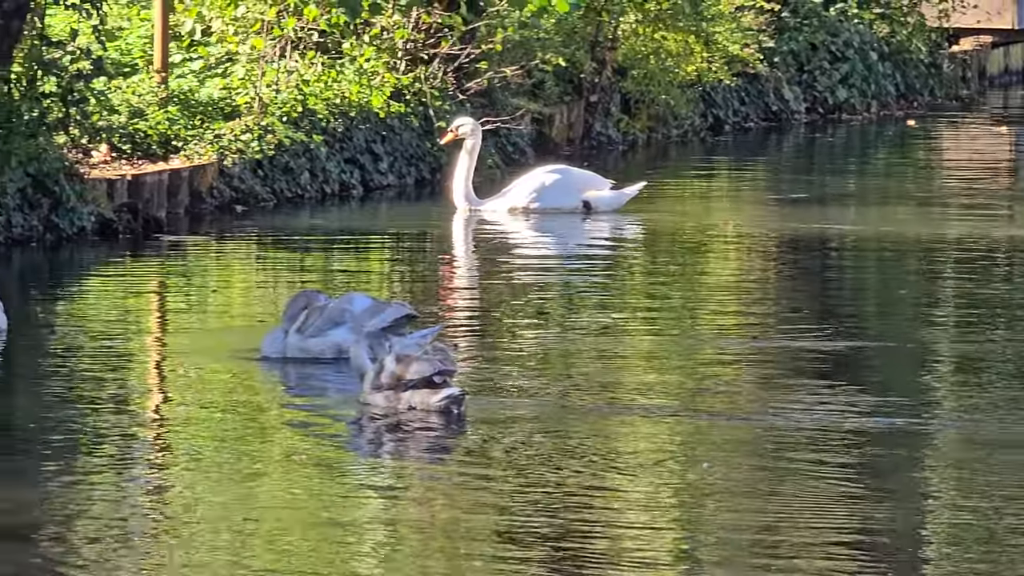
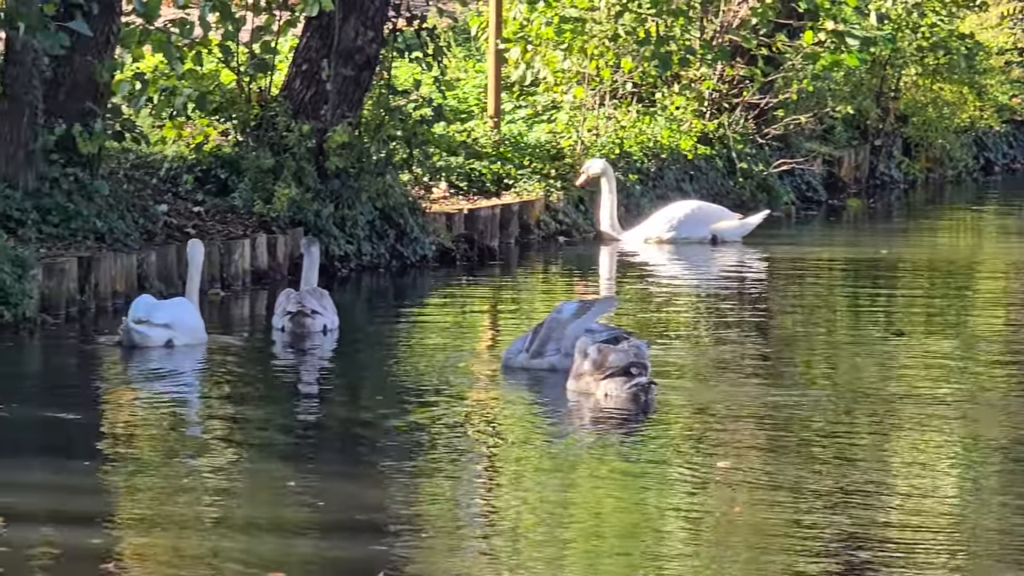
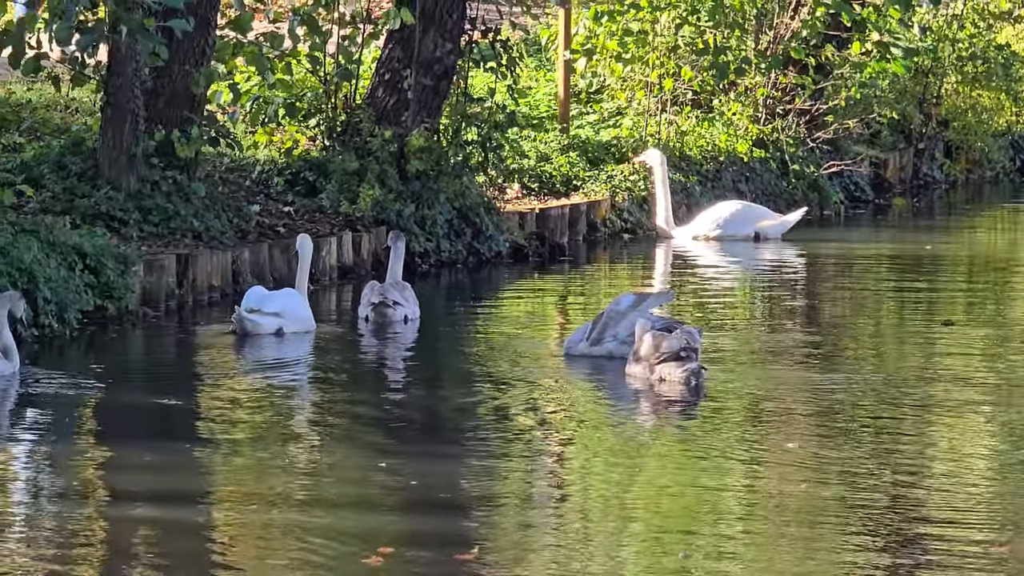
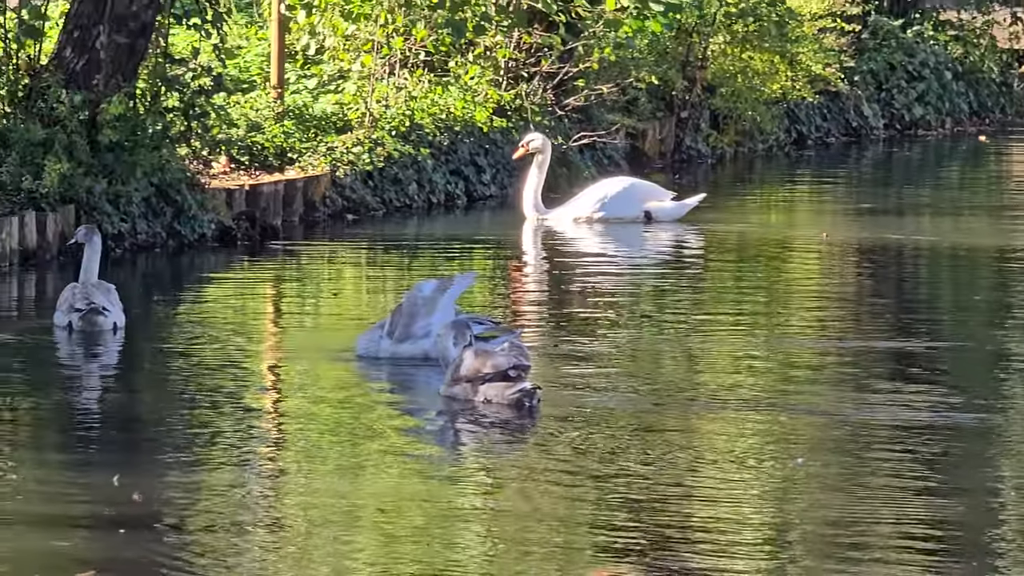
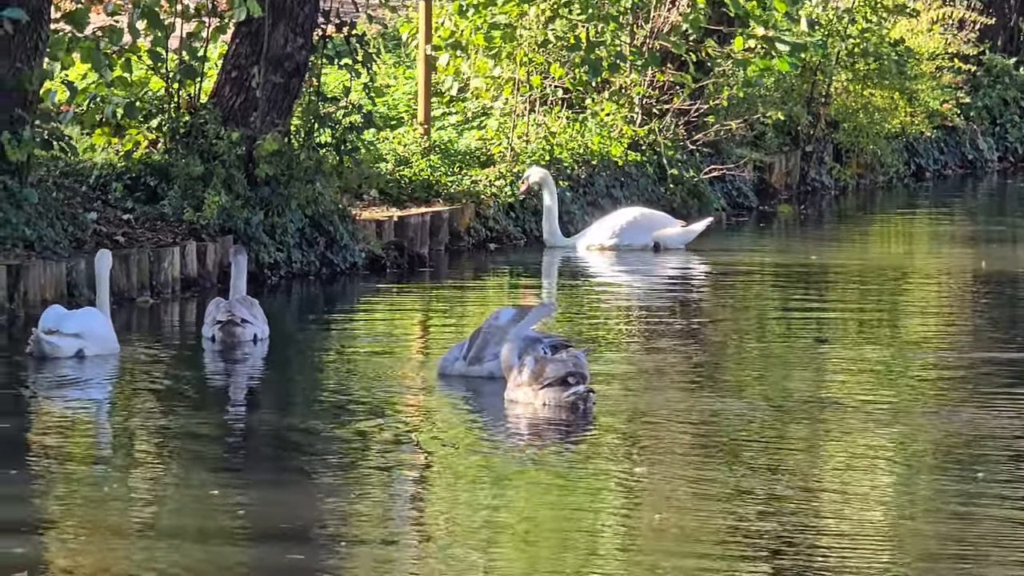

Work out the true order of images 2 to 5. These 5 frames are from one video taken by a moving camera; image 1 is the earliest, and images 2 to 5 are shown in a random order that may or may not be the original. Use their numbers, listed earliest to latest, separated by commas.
4, 5, 2, 3
